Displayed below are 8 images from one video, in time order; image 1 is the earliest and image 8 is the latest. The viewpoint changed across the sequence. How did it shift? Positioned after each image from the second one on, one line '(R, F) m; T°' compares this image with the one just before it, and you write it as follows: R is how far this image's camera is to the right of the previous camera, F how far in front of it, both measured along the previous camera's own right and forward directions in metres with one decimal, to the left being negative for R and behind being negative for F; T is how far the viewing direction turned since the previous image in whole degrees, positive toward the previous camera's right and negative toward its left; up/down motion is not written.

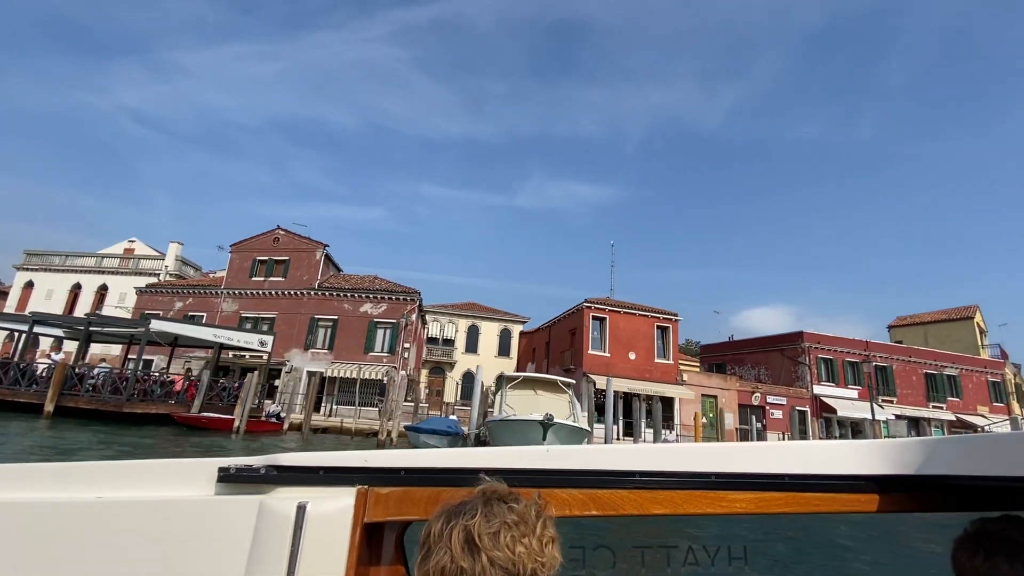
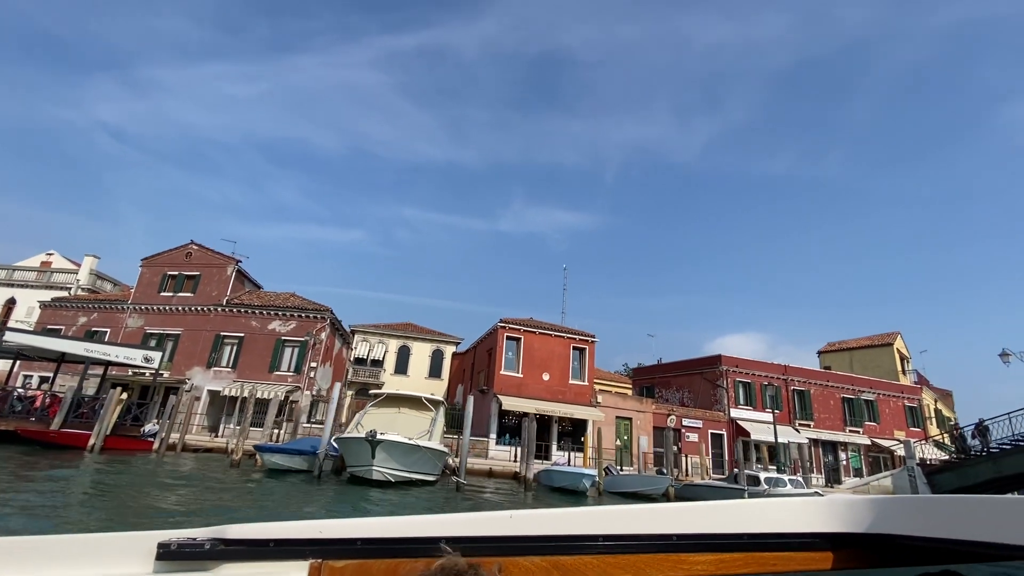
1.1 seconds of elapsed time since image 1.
(+3.7, 0.0) m; +2°
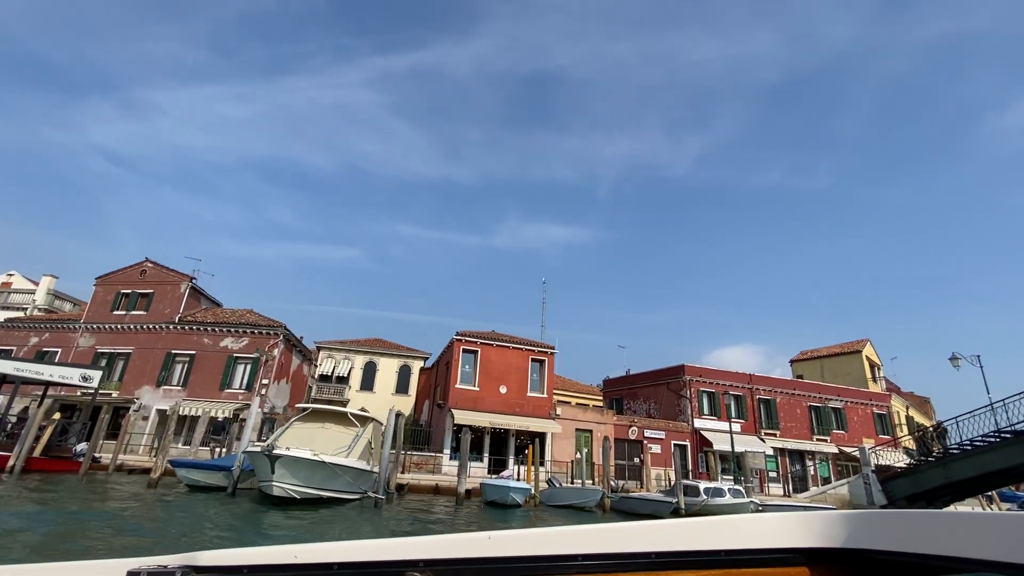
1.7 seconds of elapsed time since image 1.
(+2.3, +0.1) m; +1°
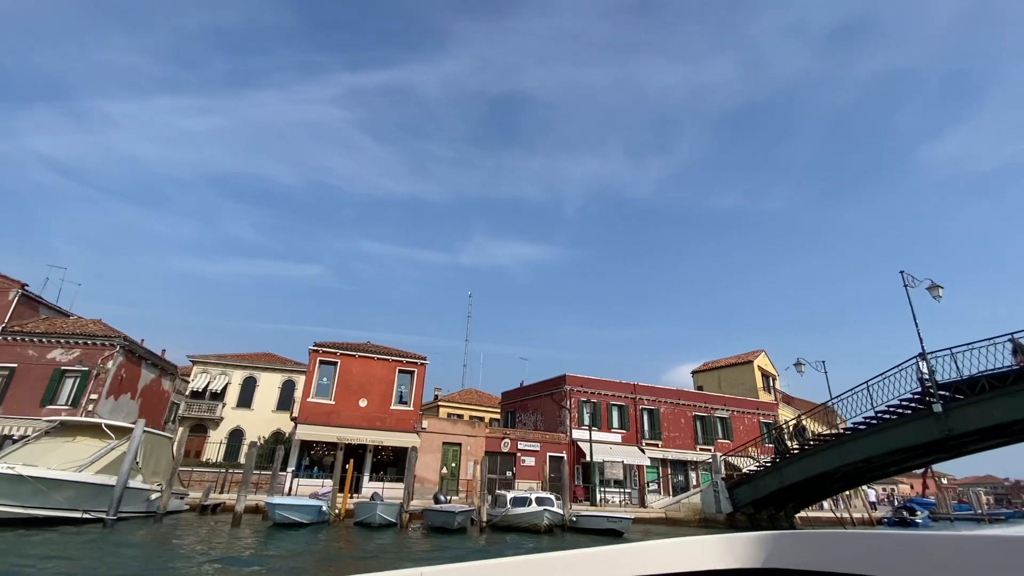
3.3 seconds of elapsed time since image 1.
(+5.6, +0.5) m; +4°
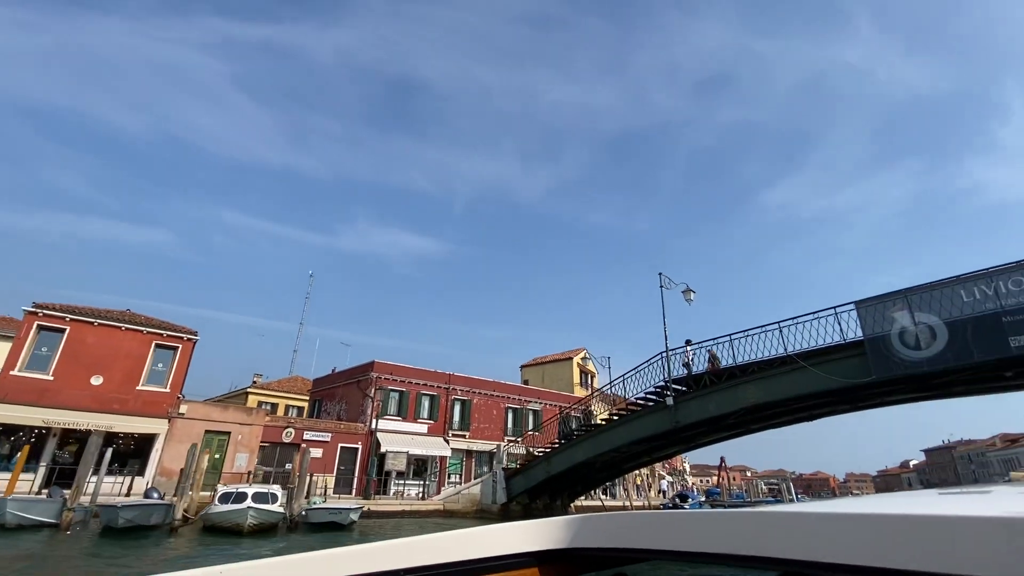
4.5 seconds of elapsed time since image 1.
(+4.1, +0.9) m; +14°
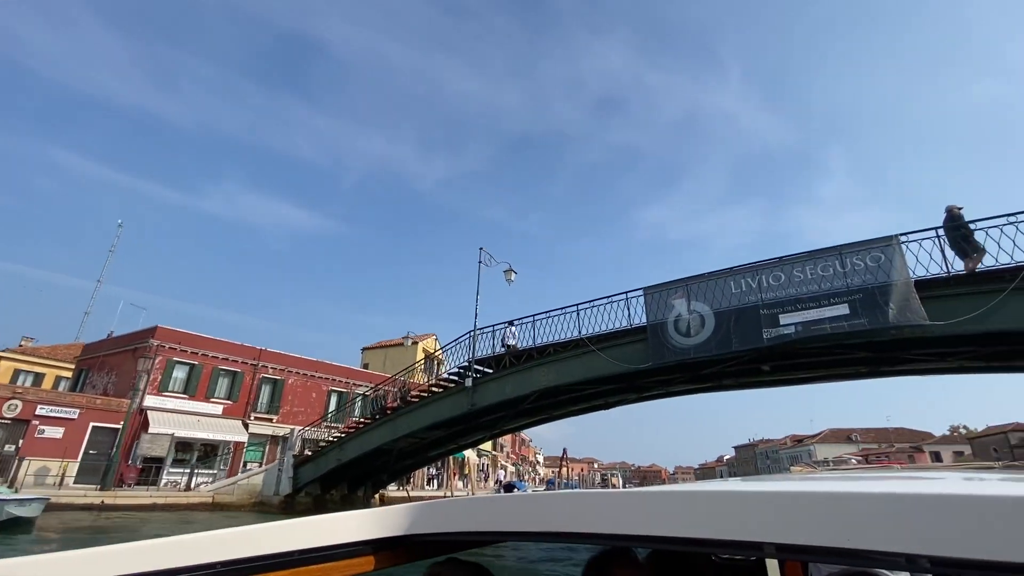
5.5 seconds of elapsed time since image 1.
(+2.7, +1.4) m; +14°
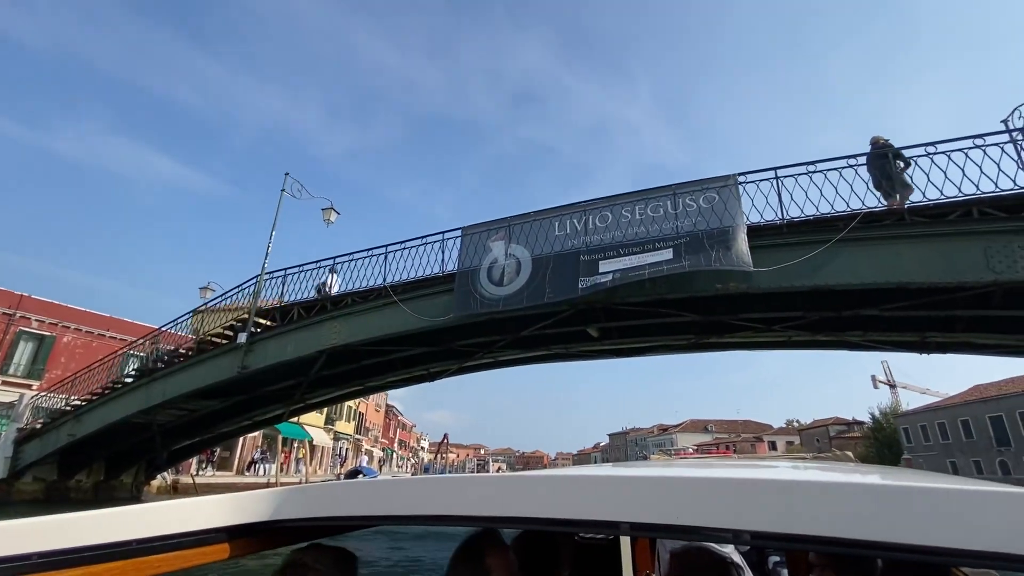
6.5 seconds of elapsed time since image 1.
(+2.5, +2.4) m; +11°
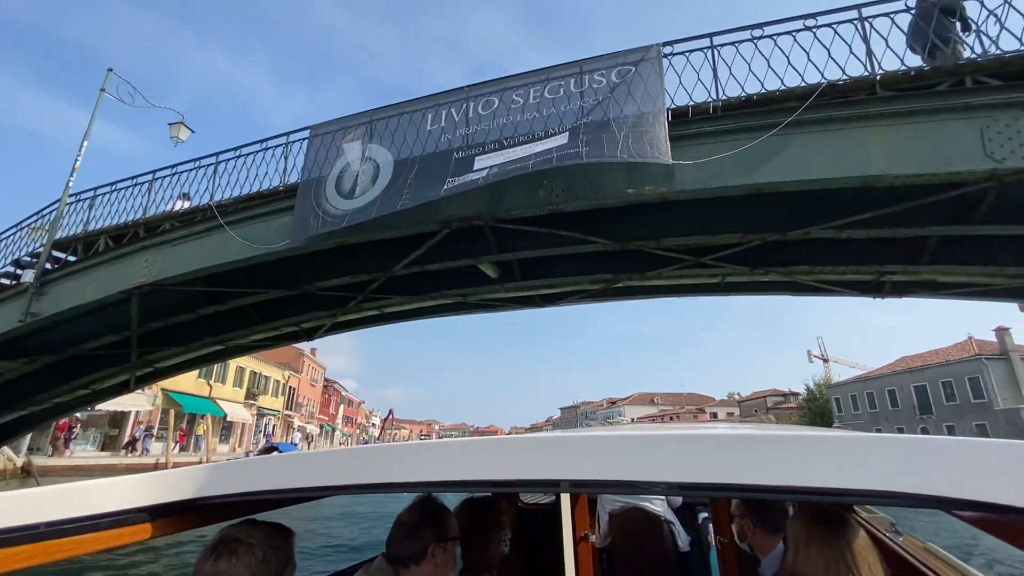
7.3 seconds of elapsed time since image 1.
(+1.4, +2.2) m; +5°
